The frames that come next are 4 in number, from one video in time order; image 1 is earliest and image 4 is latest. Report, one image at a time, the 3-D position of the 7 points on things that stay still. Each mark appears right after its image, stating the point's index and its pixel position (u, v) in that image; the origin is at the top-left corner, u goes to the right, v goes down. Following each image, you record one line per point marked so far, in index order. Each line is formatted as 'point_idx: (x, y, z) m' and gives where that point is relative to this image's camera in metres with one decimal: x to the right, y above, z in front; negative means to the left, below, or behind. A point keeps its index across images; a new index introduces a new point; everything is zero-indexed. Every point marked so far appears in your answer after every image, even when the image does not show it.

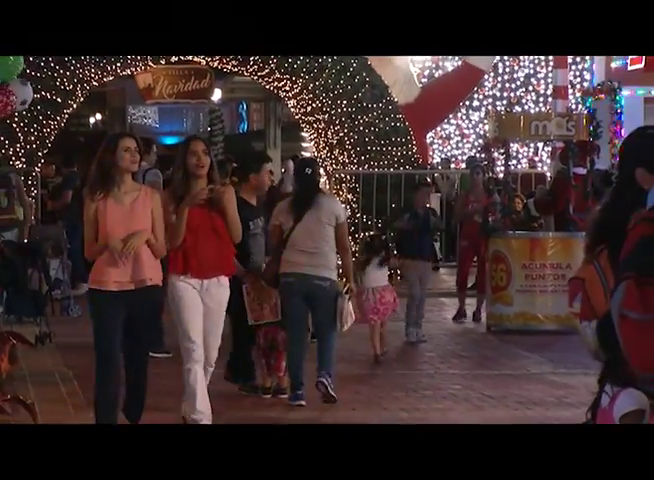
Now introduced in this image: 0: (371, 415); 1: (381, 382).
0: (+0.2, -1.0, +8.1) m
1: (+0.3, -0.9, +9.2) m
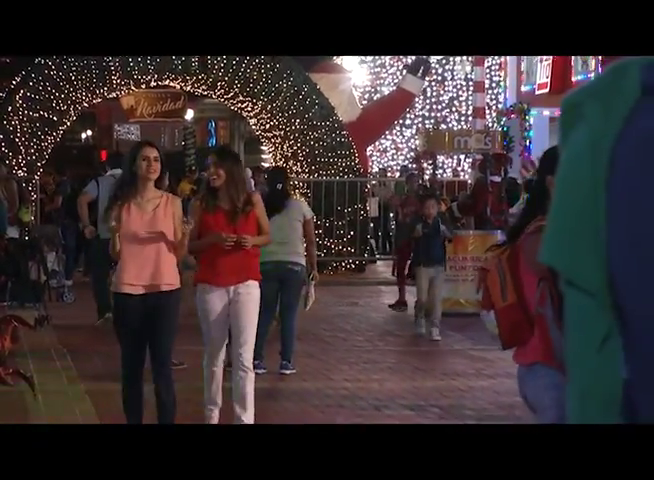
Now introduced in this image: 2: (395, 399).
0: (-0.1, -0.9, +9.0) m
1: (0.0, -0.9, +10.2) m
2: (+0.4, -0.9, +8.3) m
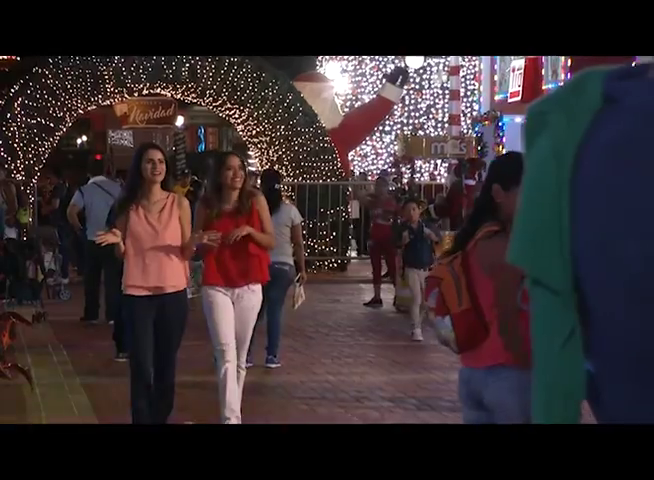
0: (-0.2, -0.9, +9.3) m
1: (-0.1, -0.9, +10.5) m
2: (+0.3, -0.9, +8.6) m
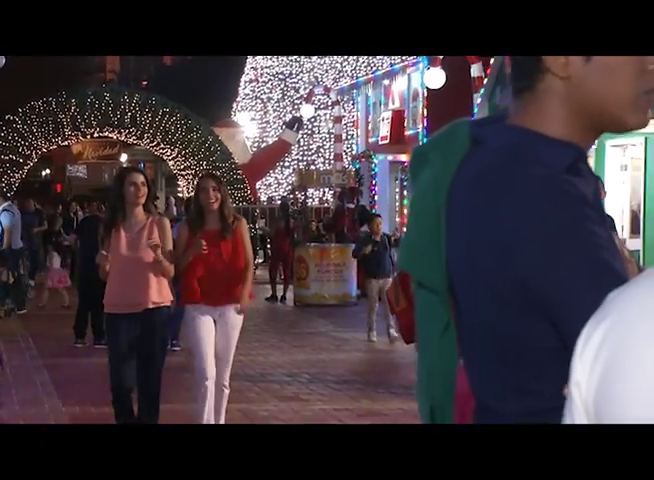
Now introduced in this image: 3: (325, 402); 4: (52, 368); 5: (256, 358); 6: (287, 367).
0: (-0.9, -1.0, +11.1) m
1: (-0.9, -0.9, +12.2) m
2: (-0.3, -1.0, +10.4) m
3: (0.0, -1.0, +8.6) m
4: (-2.0, -0.9, +9.7) m
5: (-0.5, -1.0, +11.0) m
6: (-0.3, -1.0, +10.5) m
